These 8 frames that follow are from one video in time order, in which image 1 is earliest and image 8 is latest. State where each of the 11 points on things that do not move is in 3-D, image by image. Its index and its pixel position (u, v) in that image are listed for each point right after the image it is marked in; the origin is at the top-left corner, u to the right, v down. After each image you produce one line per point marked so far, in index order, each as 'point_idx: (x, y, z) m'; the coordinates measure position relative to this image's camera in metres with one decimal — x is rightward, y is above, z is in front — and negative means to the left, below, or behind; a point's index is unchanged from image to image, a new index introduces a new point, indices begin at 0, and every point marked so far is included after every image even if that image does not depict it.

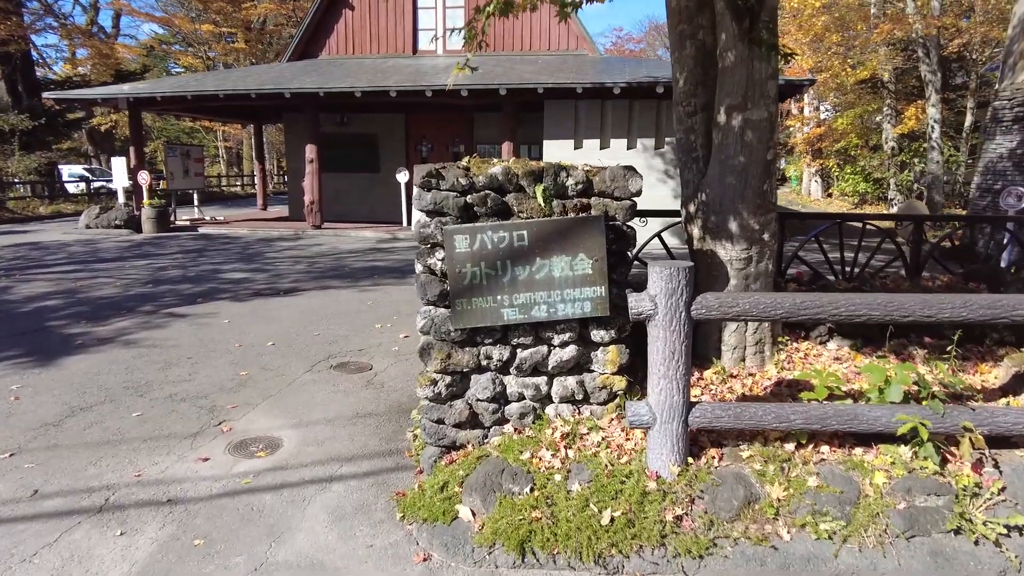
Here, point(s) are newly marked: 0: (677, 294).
0: (+0.6, 0.0, +2.3) m
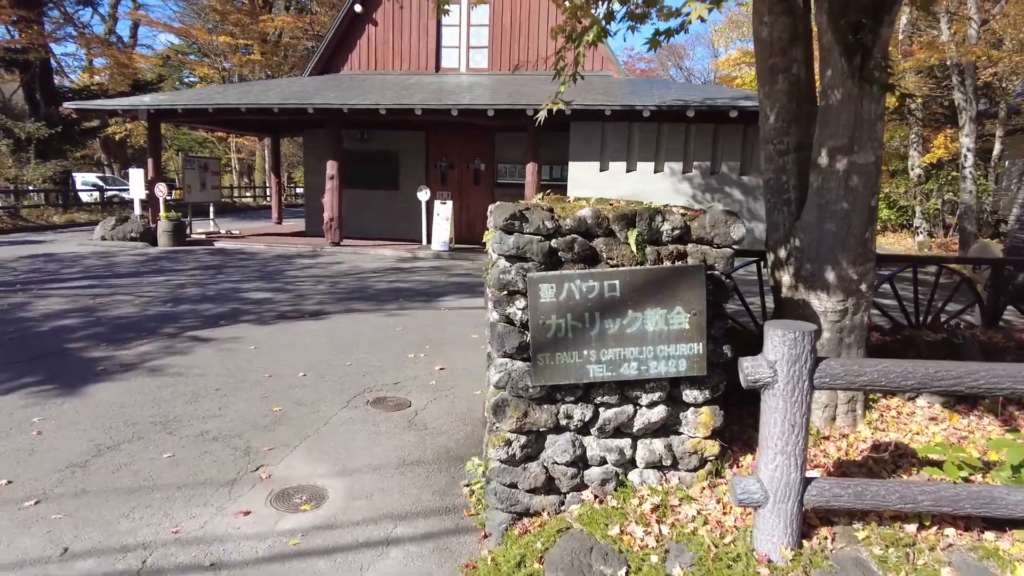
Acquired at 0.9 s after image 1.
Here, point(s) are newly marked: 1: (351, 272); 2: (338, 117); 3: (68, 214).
0: (+0.9, -0.2, +2.1) m
1: (-2.4, +0.2, +9.4) m
2: (-3.1, +3.0, +11.3) m
3: (-12.0, +2.0, +17.0) m
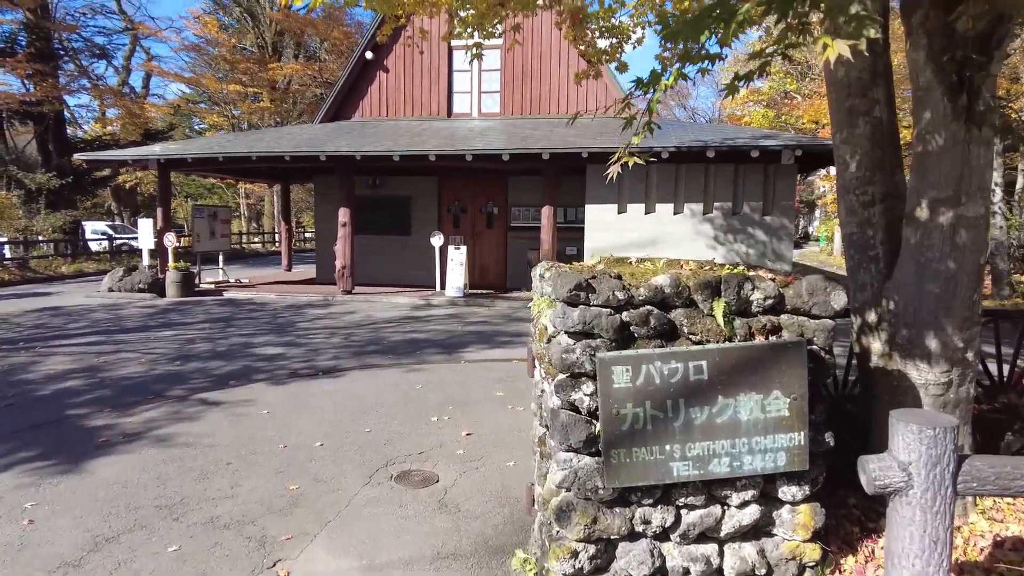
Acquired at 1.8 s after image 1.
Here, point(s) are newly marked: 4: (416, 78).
0: (+1.2, -0.5, +1.7) m
1: (-2.1, -0.5, +9.1) m
2: (-2.9, +2.2, +11.1) m
3: (-11.7, +0.7, +16.9) m
4: (-2.0, +4.5, +13.4) m
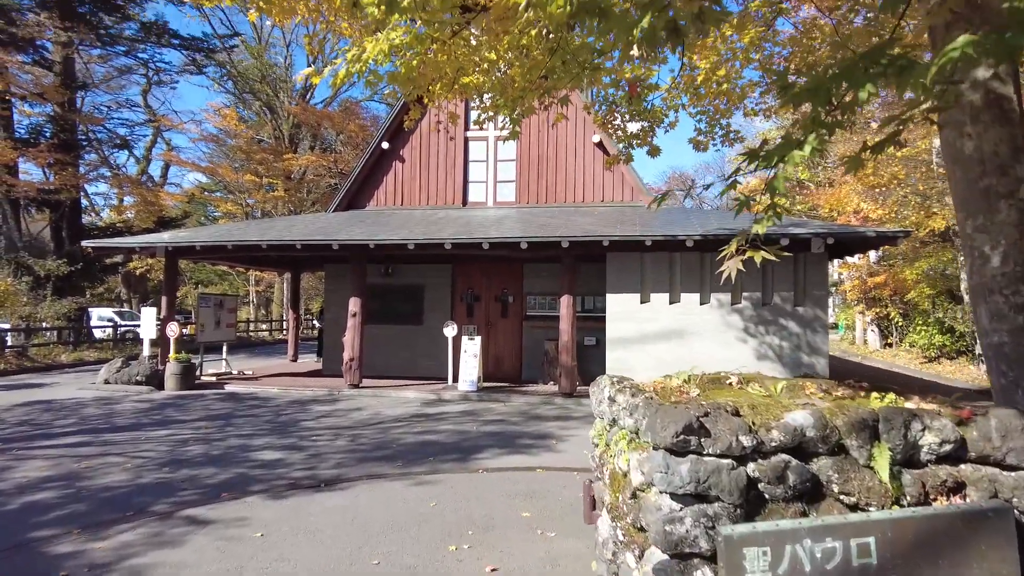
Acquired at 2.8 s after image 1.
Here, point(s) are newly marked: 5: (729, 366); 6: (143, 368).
0: (+1.4, -0.8, +1.1) m
1: (-1.9, -1.8, +8.4) m
2: (-2.6, +0.6, +10.8) m
3: (-11.3, -1.7, +16.4) m
4: (-1.7, +2.6, +13.3) m
5: (+3.5, -1.3, +10.1) m
6: (-6.7, -1.4, +11.4) m
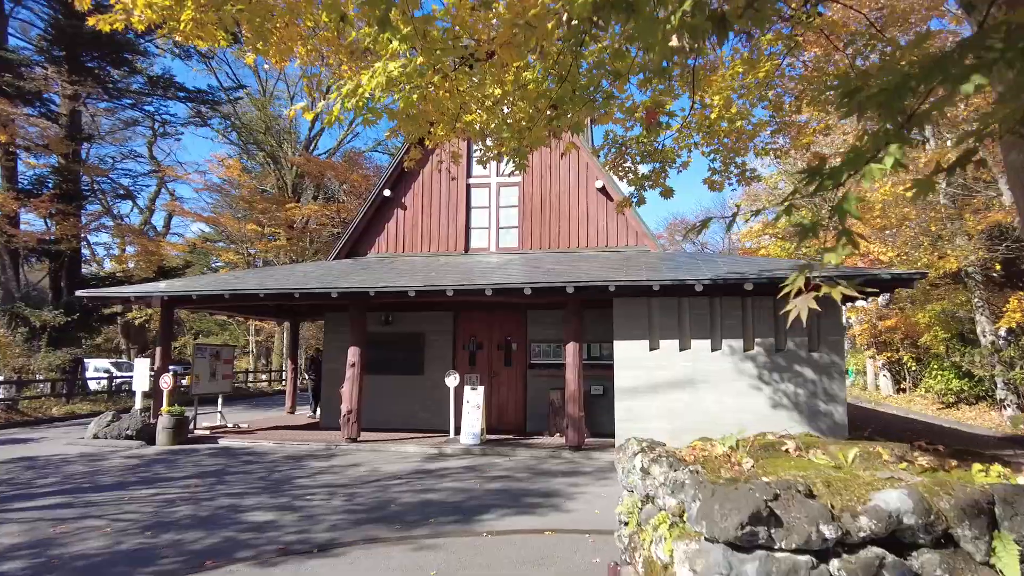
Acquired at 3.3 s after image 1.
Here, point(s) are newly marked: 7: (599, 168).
0: (+1.4, -0.8, +0.7) m
1: (-1.8, -2.4, +8.0) m
2: (-2.5, -0.2, +10.5) m
3: (-11.2, -3.0, +15.9) m
4: (-1.6, +1.6, +13.2) m
5: (+3.5, -2.0, +9.6) m
6: (-6.6, -2.3, +11.0) m
7: (+1.7, +2.4, +12.6) m
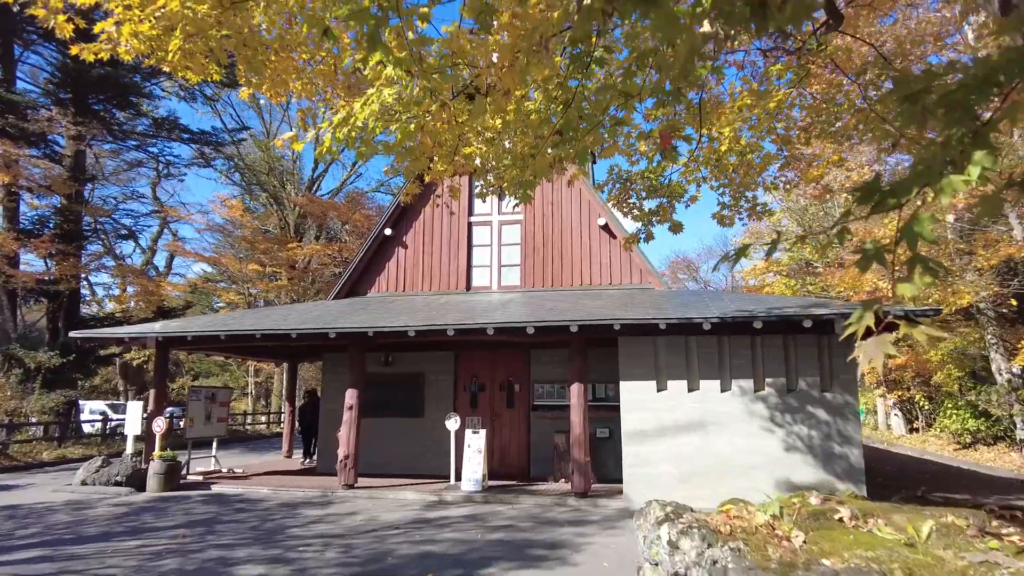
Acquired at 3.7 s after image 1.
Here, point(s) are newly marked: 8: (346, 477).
0: (+1.4, -0.8, +0.4) m
1: (-1.8, -2.9, +7.6) m
2: (-2.4, -0.9, +10.3) m
3: (-11.1, -4.0, +15.5) m
4: (-1.6, +0.8, +13.1) m
5: (+3.6, -2.5, +9.3) m
6: (-6.5, -3.0, +10.6) m
7: (+1.8, +1.7, +12.5) m
8: (-2.6, -2.9, +9.9) m
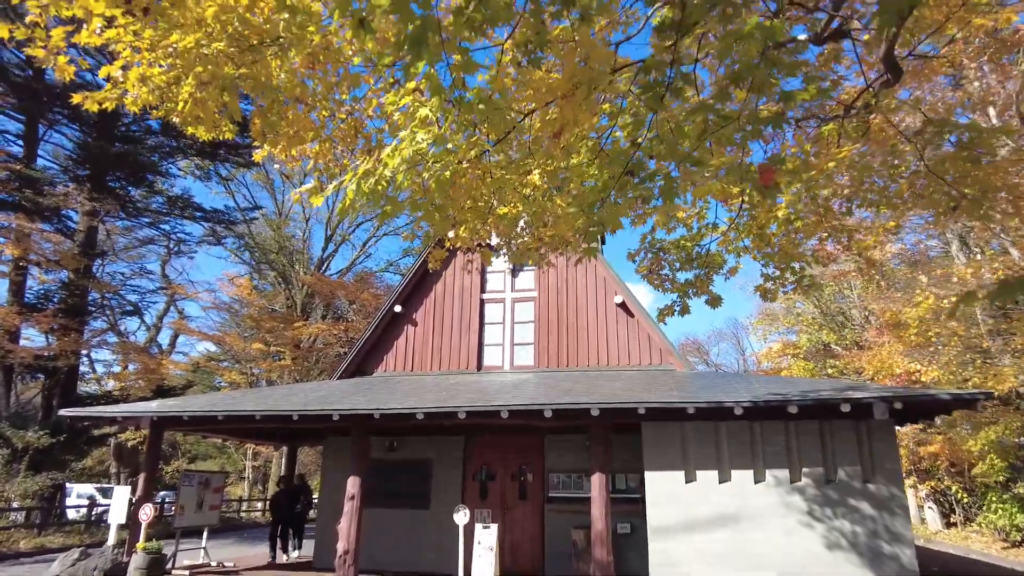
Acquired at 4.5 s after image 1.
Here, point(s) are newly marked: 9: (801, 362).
0: (+1.6, -0.8, -0.1) m
1: (-1.6, -3.7, +6.8) m
2: (-2.2, -2.1, +9.7) m
3: (-10.9, -5.8, +14.6) m
4: (-1.3, -0.8, +12.6) m
5: (+3.8, -3.6, +8.4) m
6: (-6.3, -4.2, +9.7) m
7: (+2.0, +0.1, +12.1) m
8: (-2.4, -4.1, +9.0) m
9: (+8.8, -2.2, +19.1) m
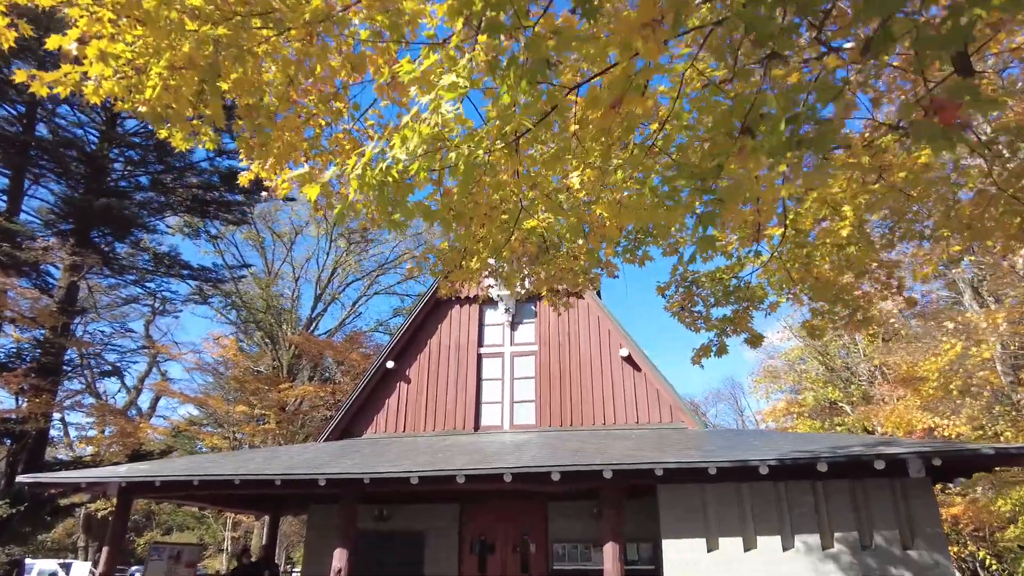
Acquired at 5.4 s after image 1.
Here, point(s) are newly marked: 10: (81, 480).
0: (+1.8, -0.6, -0.7) m
1: (-1.4, -4.2, +5.8) m
2: (-2.2, -2.8, +8.8) m
3: (-10.9, -7.0, +13.2) m
4: (-1.3, -1.8, +11.9) m
5: (+3.9, -4.2, +7.5) m
6: (-6.2, -4.9, +8.6) m
7: (+2.0, -0.8, +11.6) m
8: (-2.3, -4.7, +8.0) m
9: (+8.7, -3.8, +18.4) m
10: (-6.3, -2.8, +9.3) m
